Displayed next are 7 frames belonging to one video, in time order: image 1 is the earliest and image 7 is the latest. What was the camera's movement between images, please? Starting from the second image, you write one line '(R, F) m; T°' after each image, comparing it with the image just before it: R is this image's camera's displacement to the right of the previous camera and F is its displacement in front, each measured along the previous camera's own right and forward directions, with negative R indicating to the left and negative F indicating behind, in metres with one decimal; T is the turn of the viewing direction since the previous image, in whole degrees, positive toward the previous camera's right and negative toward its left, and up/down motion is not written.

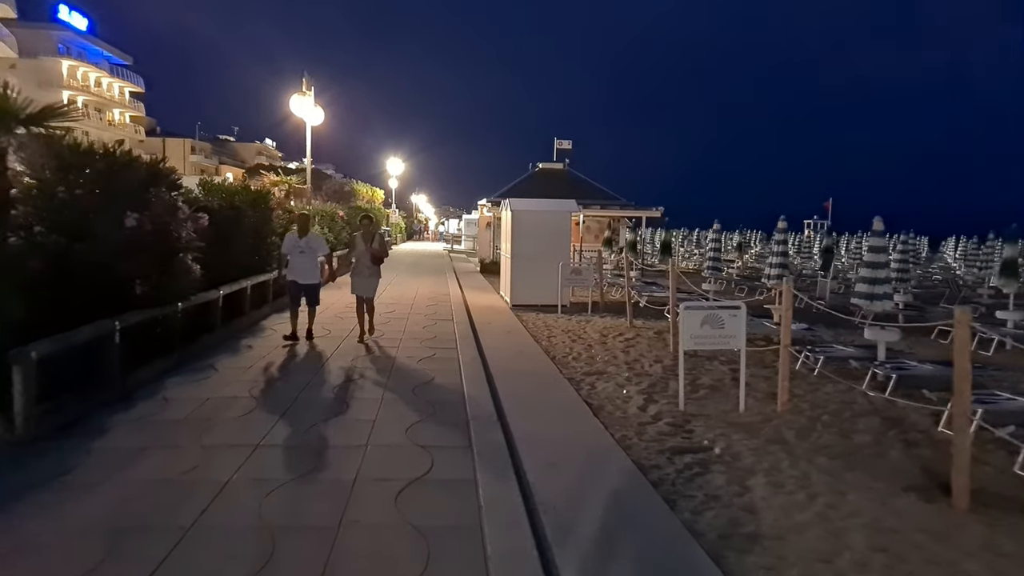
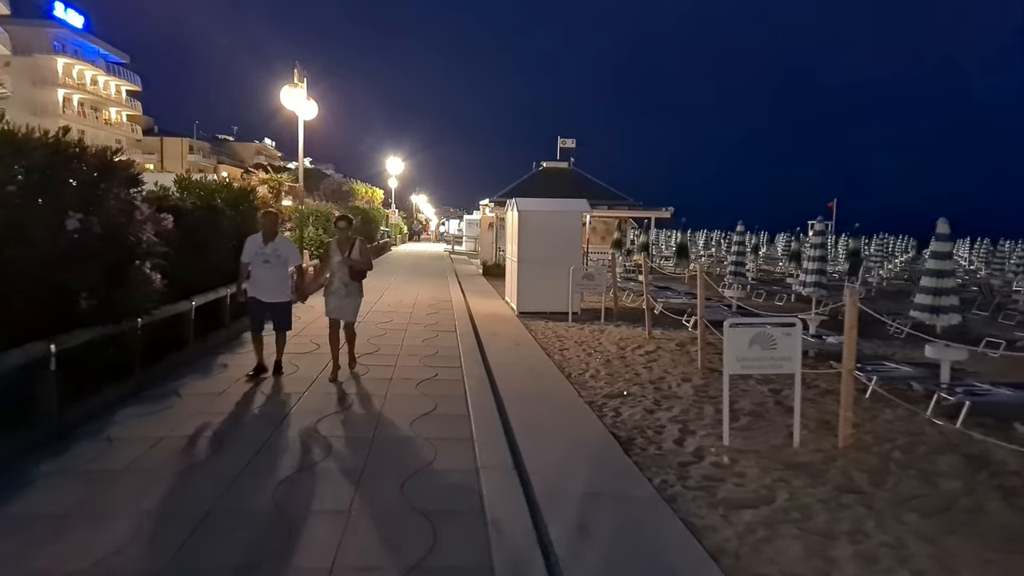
(-0.1, +1.1) m; 0°
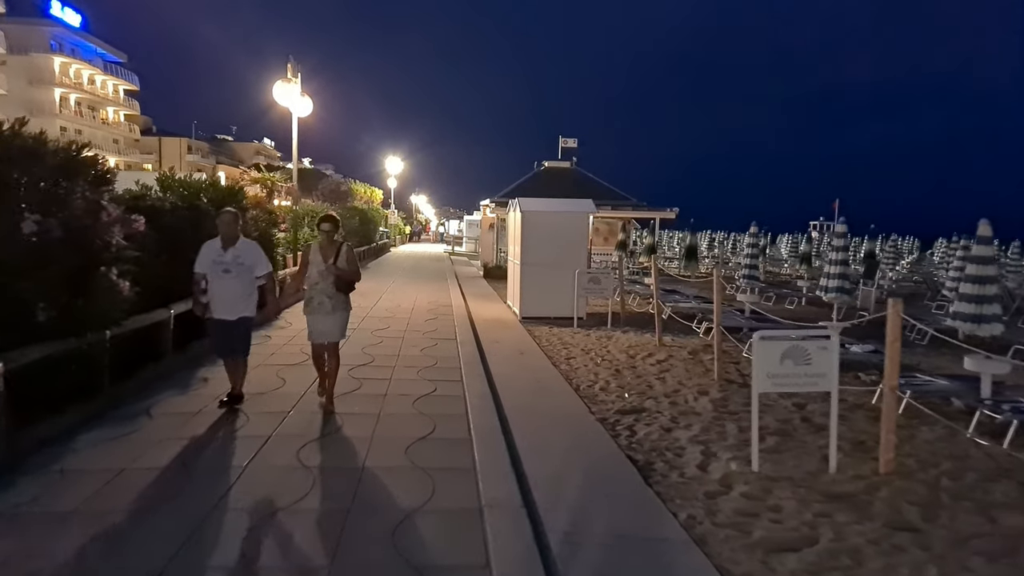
(-0.1, +0.6) m; 0°
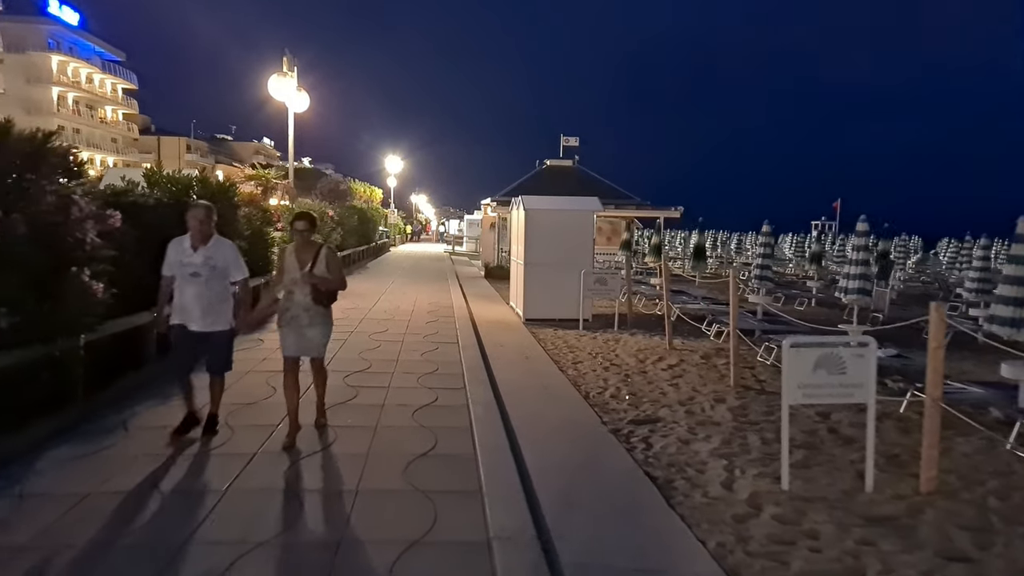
(-0.1, +0.5) m; 0°
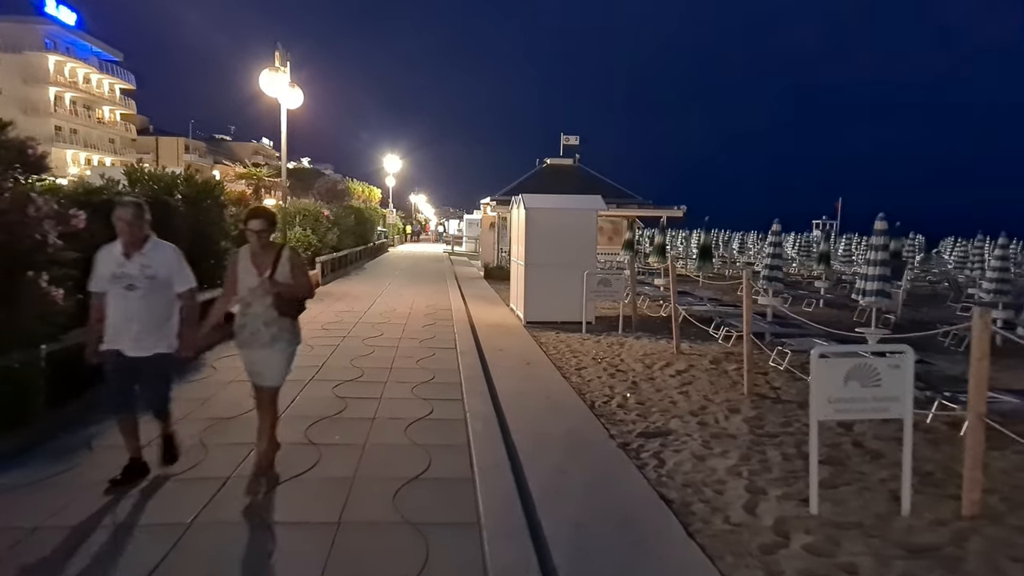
(0.0, +0.5) m; 0°
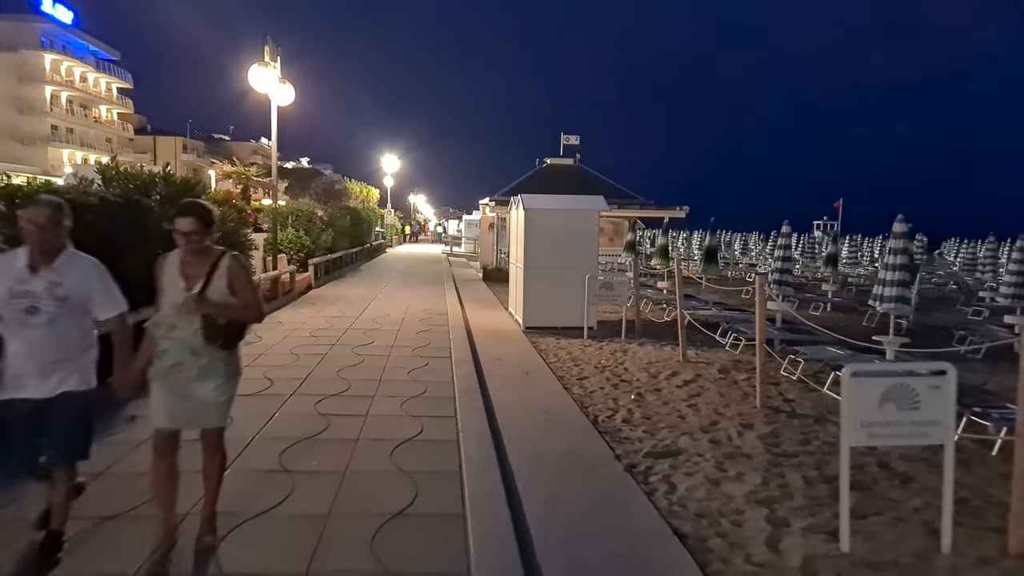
(0.0, +0.5) m; 0°
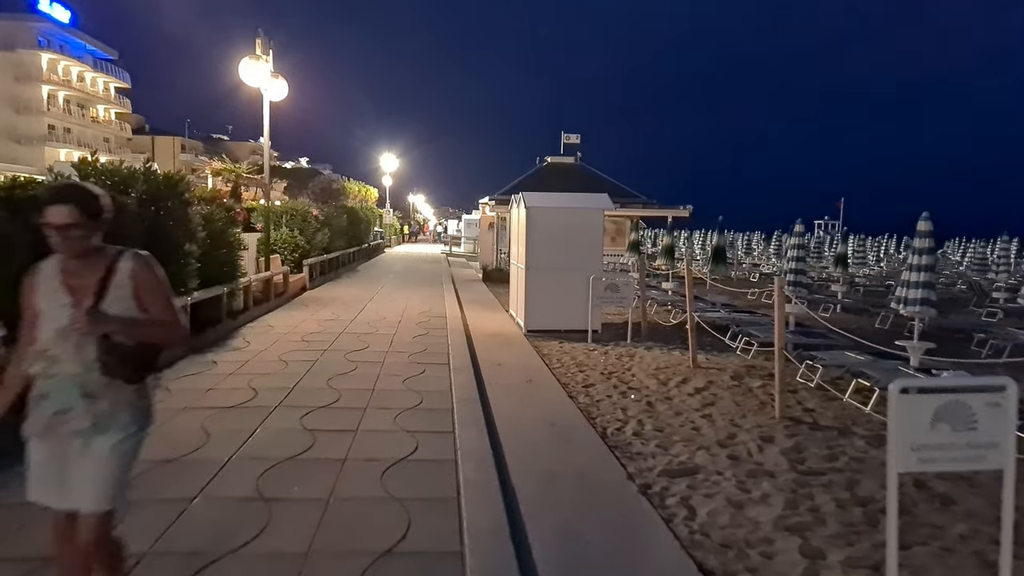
(0.0, +0.5) m; 0°
